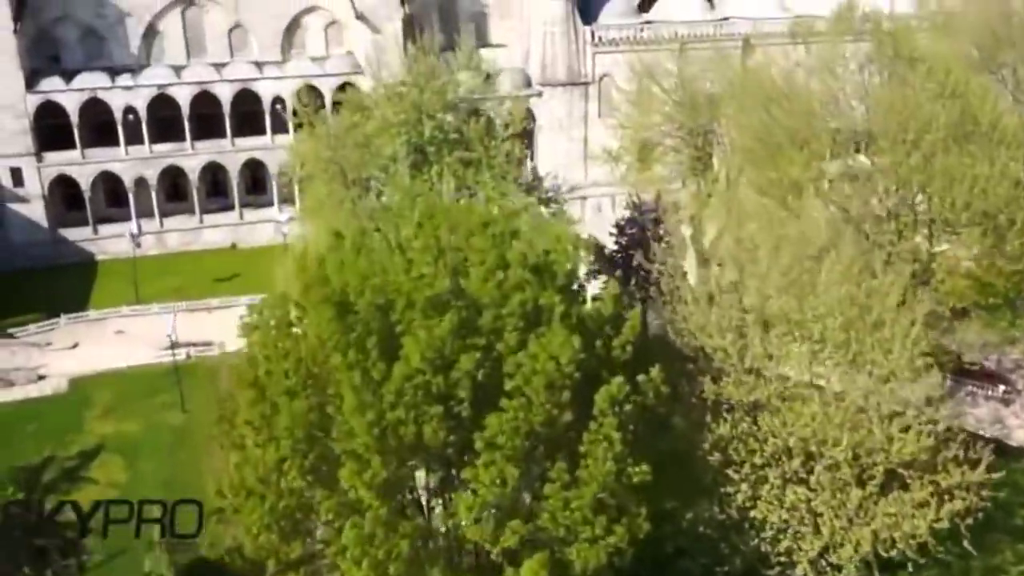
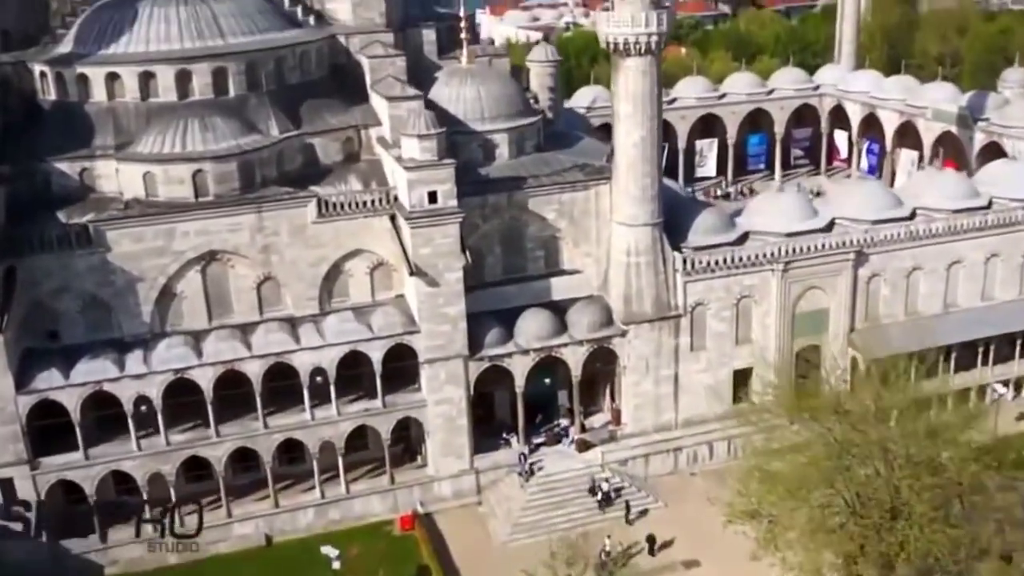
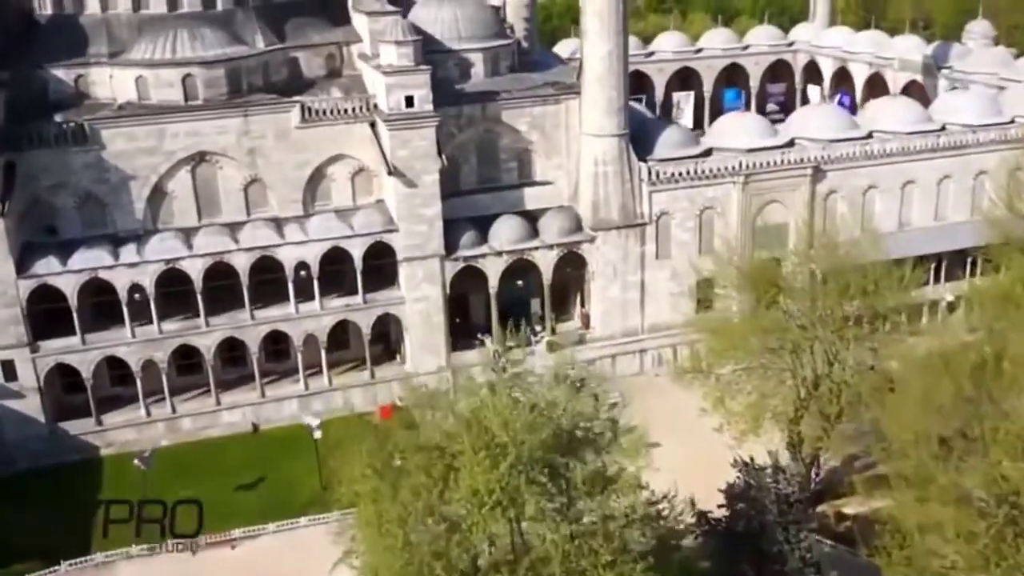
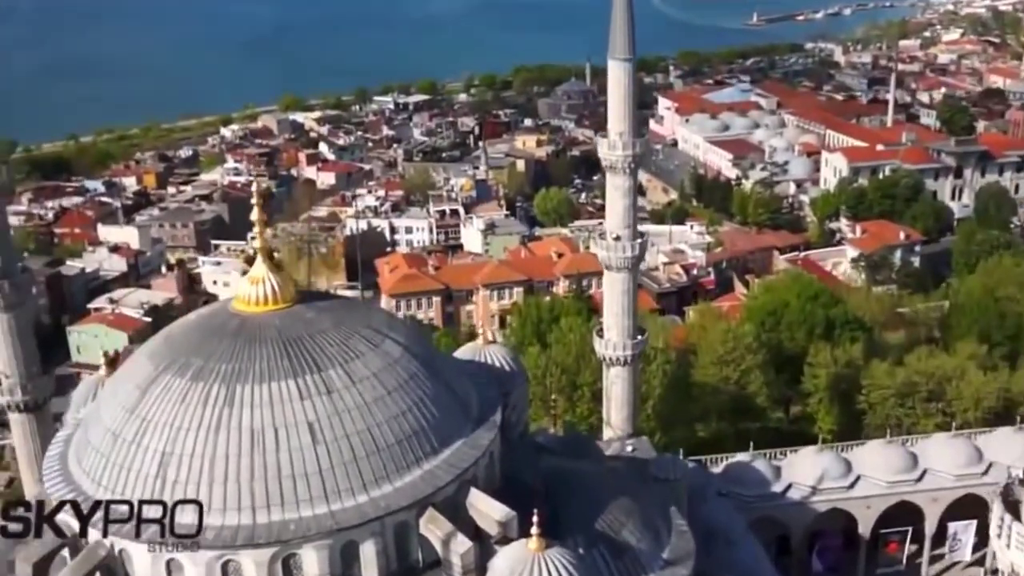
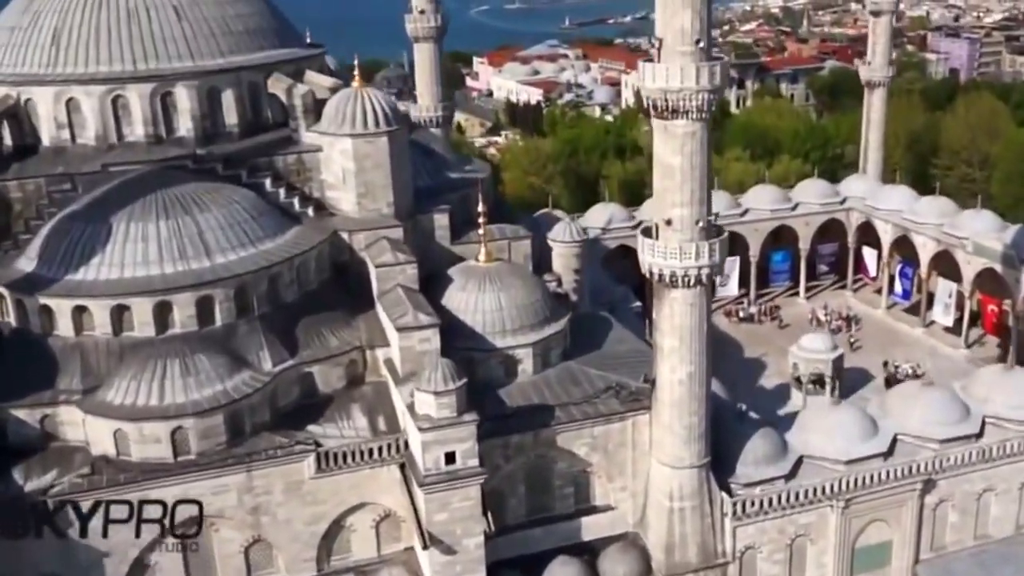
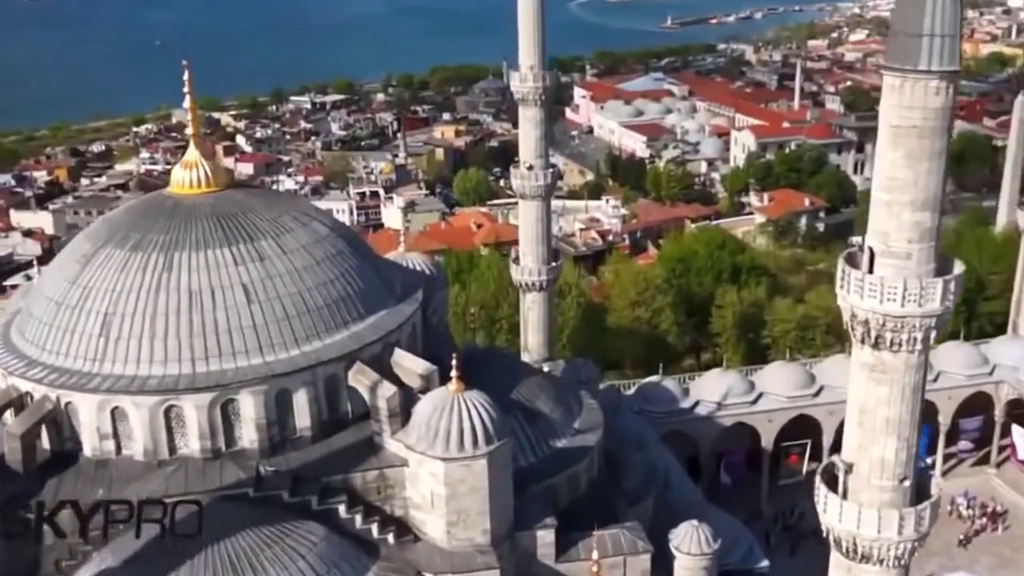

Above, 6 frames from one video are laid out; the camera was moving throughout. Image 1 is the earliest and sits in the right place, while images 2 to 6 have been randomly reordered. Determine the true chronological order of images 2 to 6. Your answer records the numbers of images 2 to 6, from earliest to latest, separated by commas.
3, 2, 5, 6, 4
